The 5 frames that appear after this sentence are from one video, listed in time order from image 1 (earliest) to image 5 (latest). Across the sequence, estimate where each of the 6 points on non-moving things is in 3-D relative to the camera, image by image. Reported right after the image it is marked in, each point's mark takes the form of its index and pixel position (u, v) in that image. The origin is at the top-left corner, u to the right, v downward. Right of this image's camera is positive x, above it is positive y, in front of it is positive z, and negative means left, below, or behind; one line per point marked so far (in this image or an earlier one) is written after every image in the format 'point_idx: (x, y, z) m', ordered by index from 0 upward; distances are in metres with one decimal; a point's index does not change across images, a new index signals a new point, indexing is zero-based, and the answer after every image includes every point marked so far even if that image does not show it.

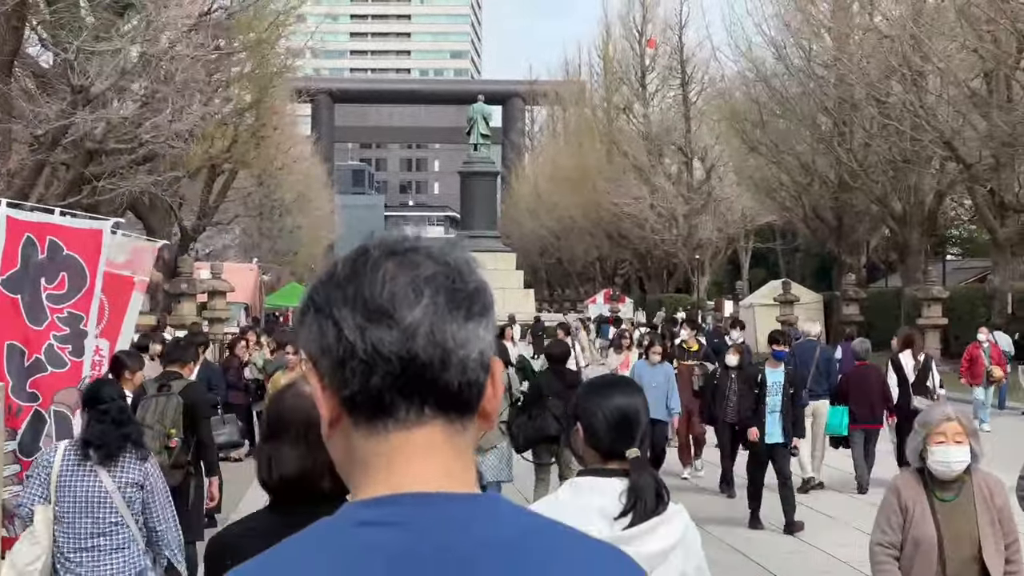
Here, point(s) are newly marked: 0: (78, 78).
0: (-5.9, +2.9, +16.8) m
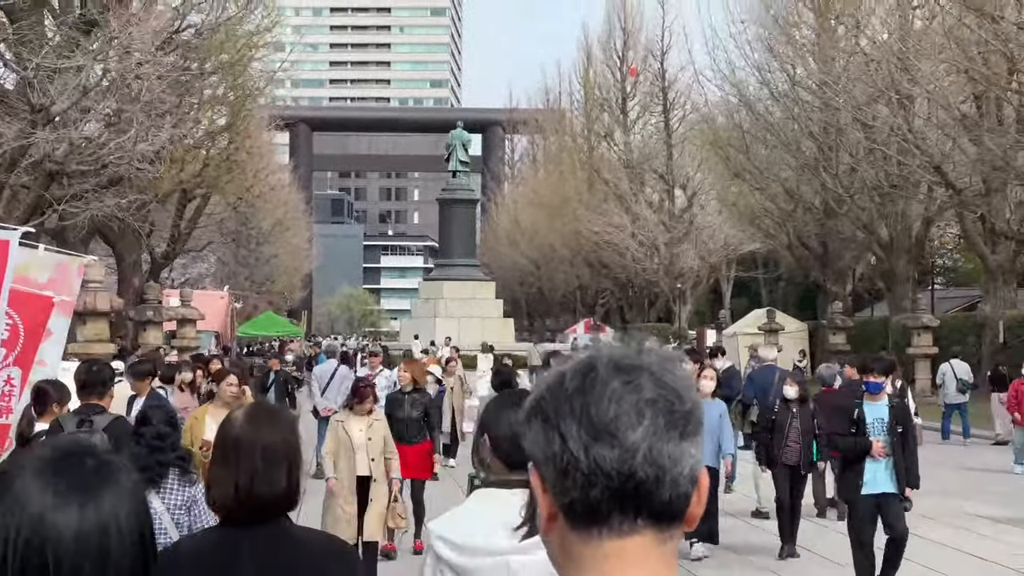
0: (-6.2, +2.5, +16.0) m
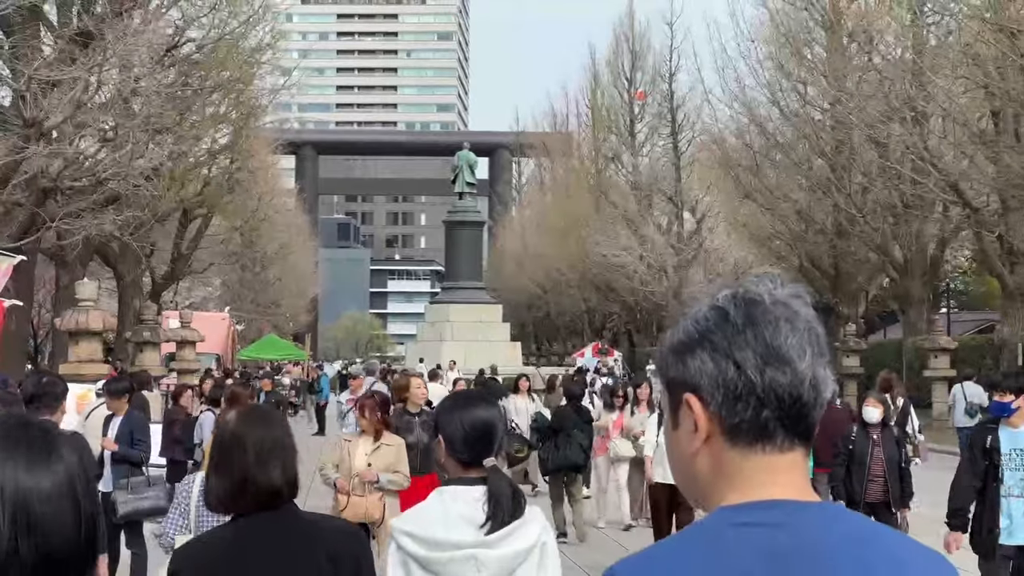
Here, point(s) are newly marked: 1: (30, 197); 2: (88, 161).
0: (-6.1, +2.3, +15.5) m
1: (-6.4, +1.2, +16.3) m
2: (-5.9, +1.8, +17.0) m
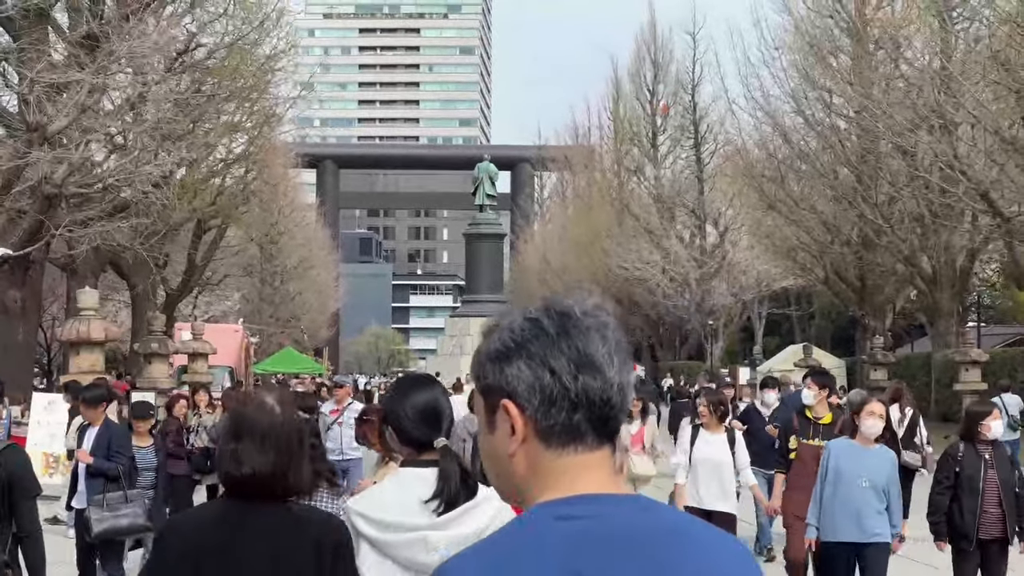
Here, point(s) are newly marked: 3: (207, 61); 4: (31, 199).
0: (-5.9, +2.1, +15.2) m
1: (-6.2, +1.1, +15.9) m
2: (-5.6, +1.6, +16.6) m
3: (-4.9, +3.6, +19.7) m
4: (-6.3, +1.2, +16.1) m
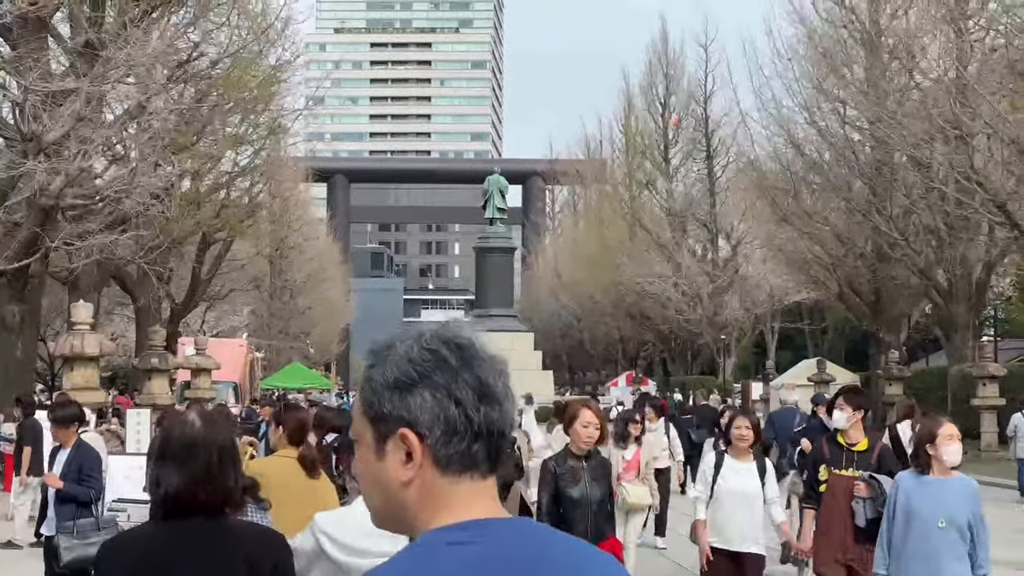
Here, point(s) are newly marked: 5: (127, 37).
0: (-5.8, +2.0, +14.9) m
1: (-6.1, +0.9, +15.6) m
2: (-5.6, +1.4, +16.3) m
3: (-4.8, +3.4, +19.5) m
4: (-6.2, +1.0, +15.8) m
5: (-5.0, +3.2, +15.9) m
